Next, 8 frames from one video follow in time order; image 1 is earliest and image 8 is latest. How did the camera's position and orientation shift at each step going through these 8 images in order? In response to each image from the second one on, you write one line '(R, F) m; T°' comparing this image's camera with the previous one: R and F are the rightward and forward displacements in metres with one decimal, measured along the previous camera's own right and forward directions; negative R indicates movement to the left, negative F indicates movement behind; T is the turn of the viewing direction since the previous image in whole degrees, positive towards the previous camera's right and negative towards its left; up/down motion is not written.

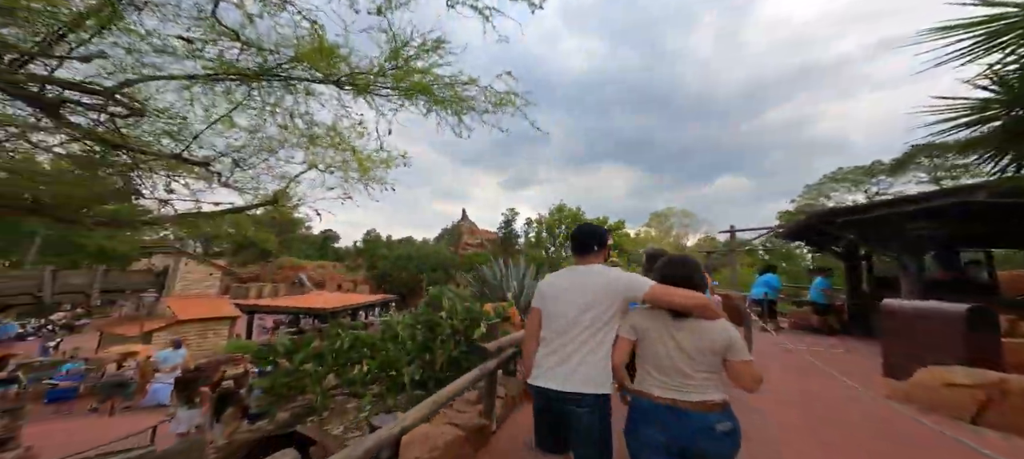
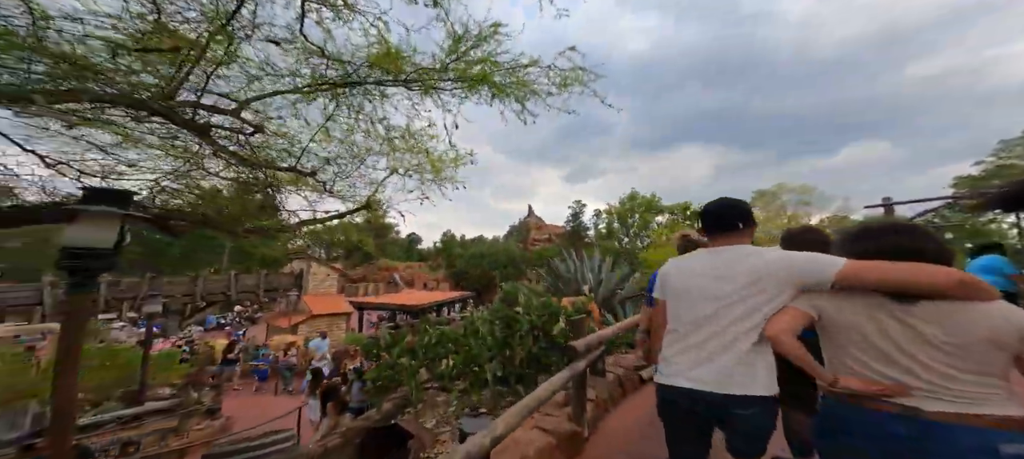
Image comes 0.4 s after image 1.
(0.0, +0.1) m; -9°
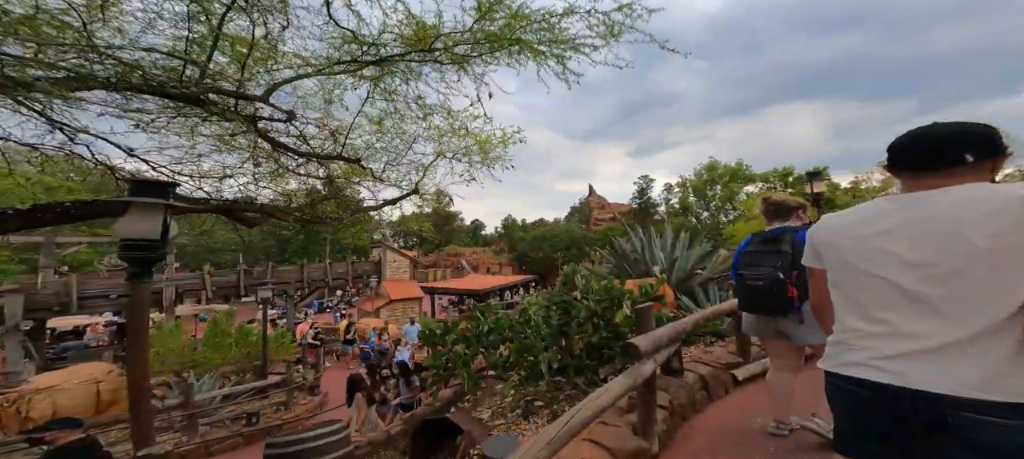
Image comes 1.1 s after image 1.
(+0.1, +0.3) m; -8°
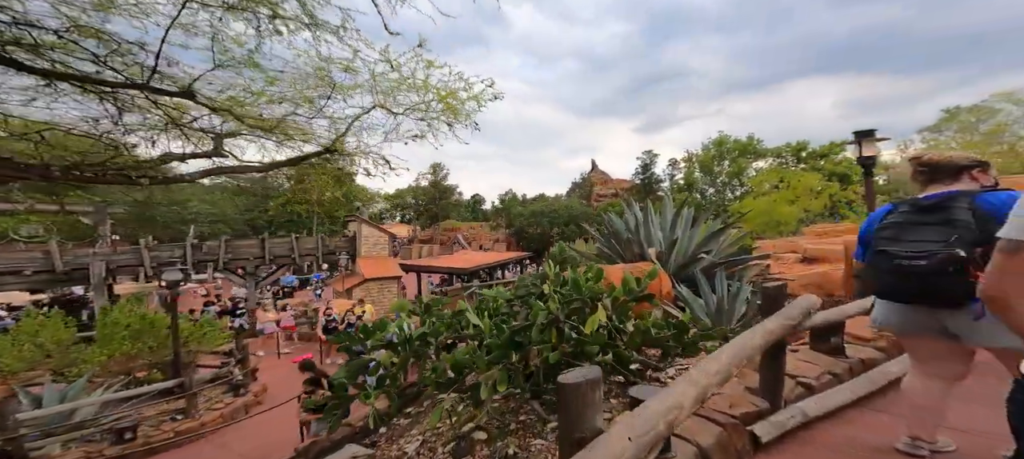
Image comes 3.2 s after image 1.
(+0.4, +0.8) m; 0°
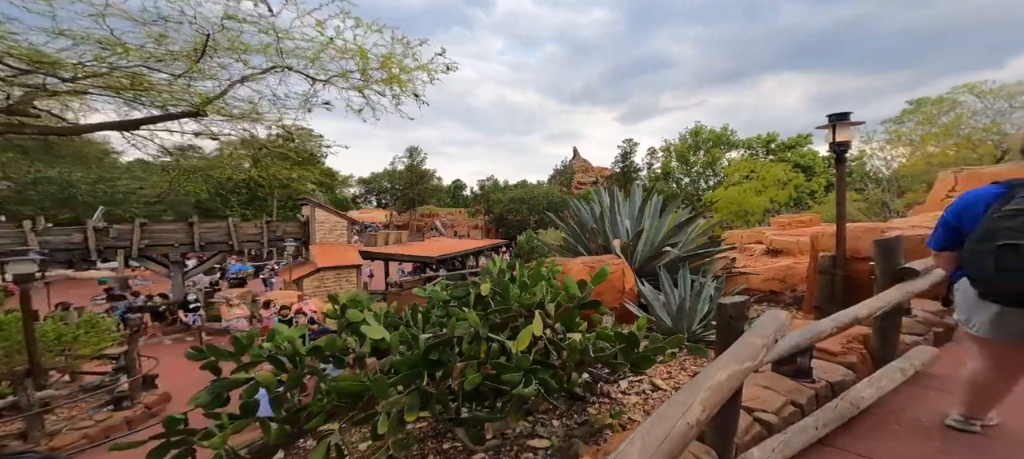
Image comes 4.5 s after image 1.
(+0.3, +0.4) m; +2°
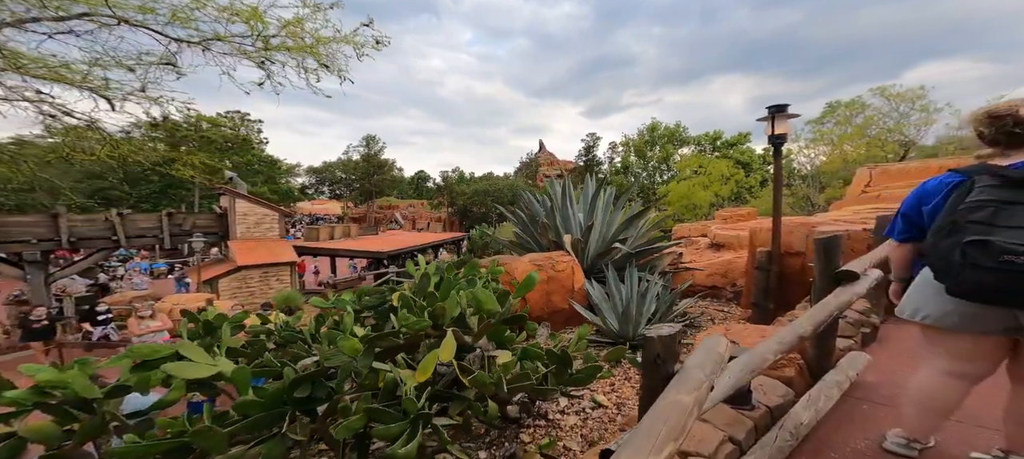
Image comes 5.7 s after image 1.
(+0.3, +0.5) m; +5°
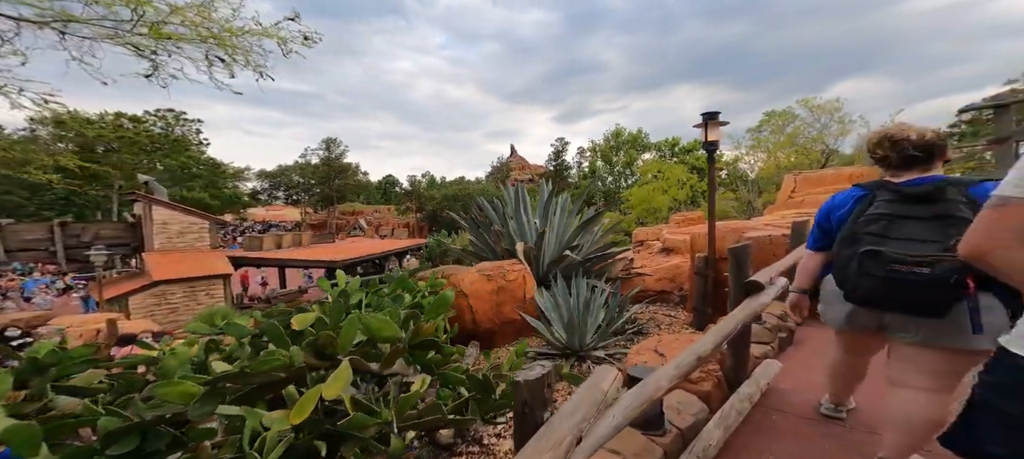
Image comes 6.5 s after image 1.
(+0.3, +0.2) m; +4°
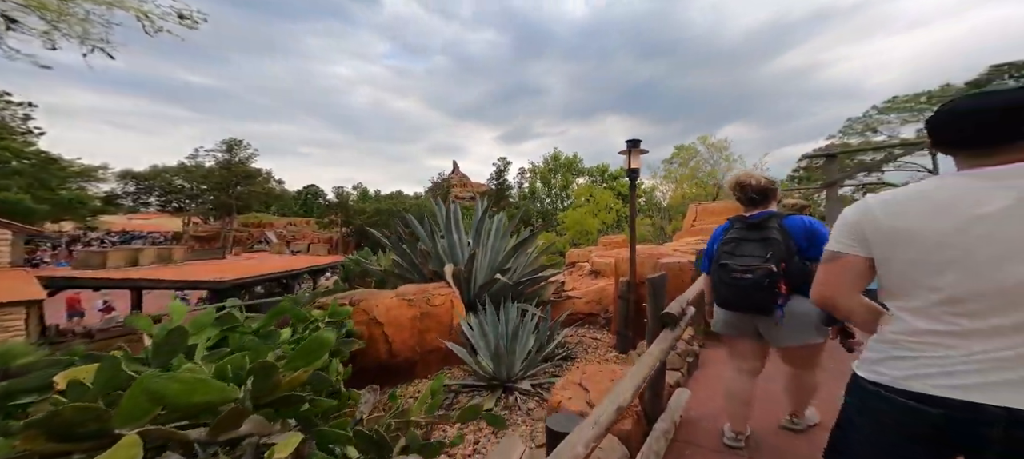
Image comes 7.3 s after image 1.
(+0.4, +0.6) m; +8°
